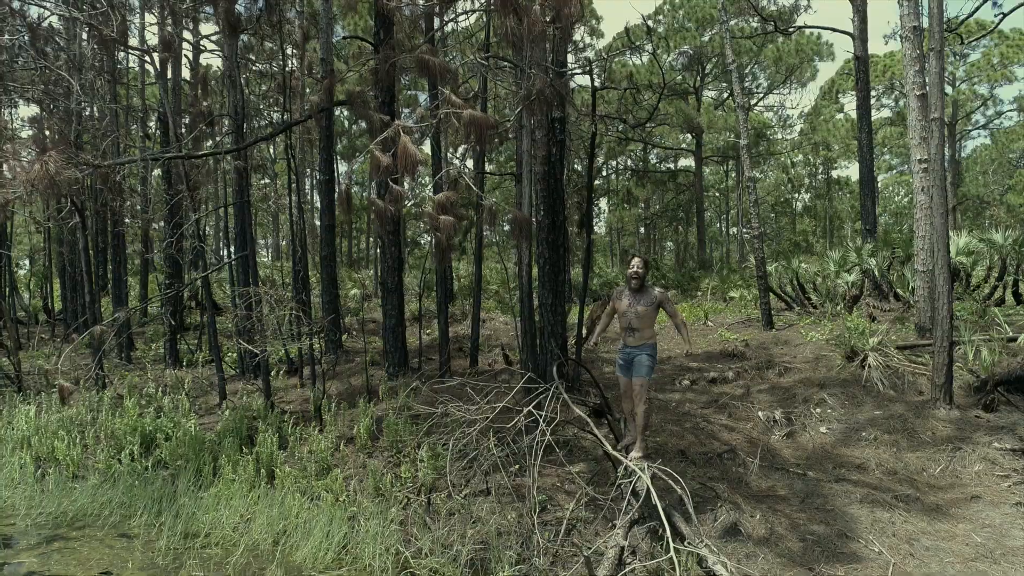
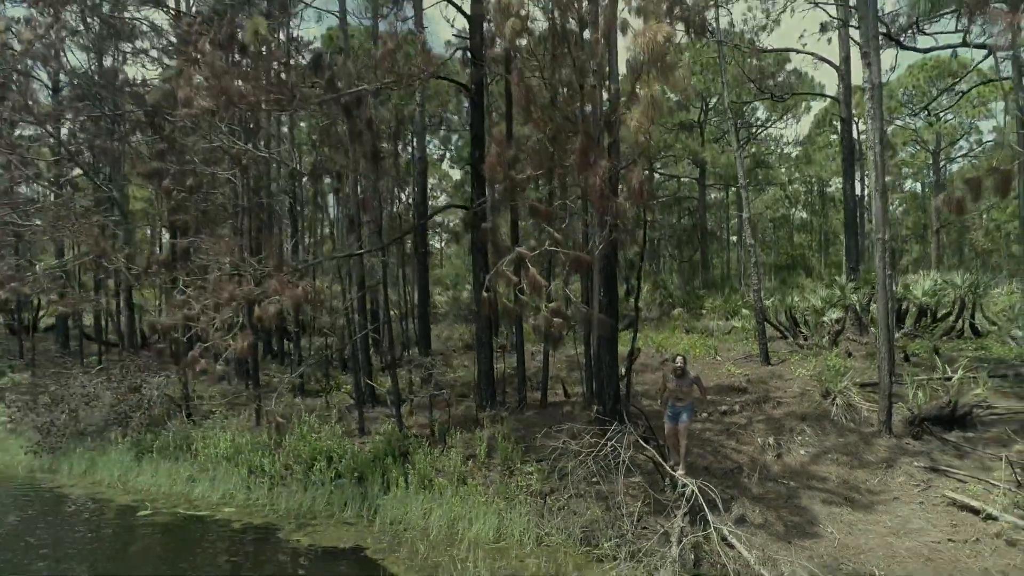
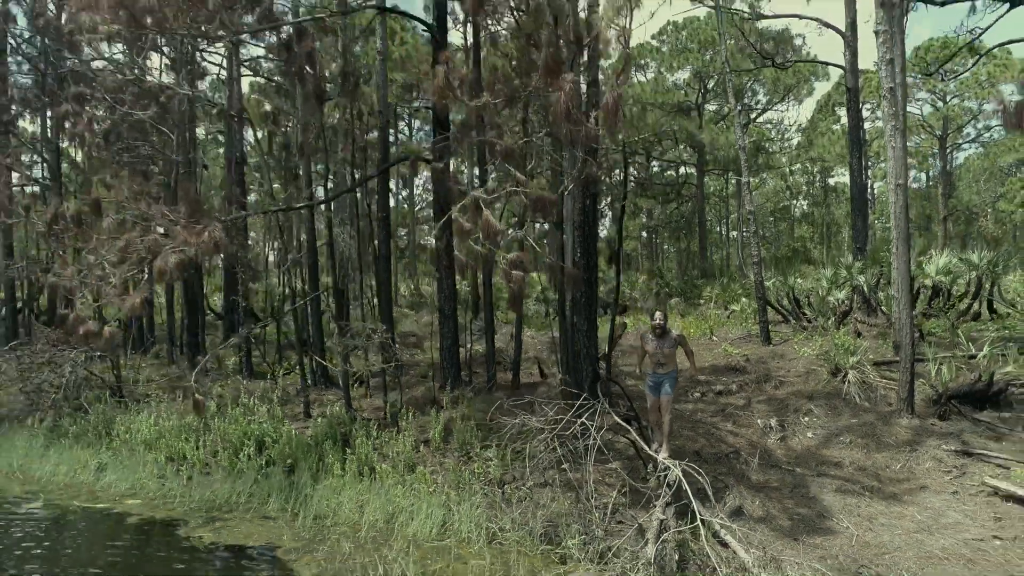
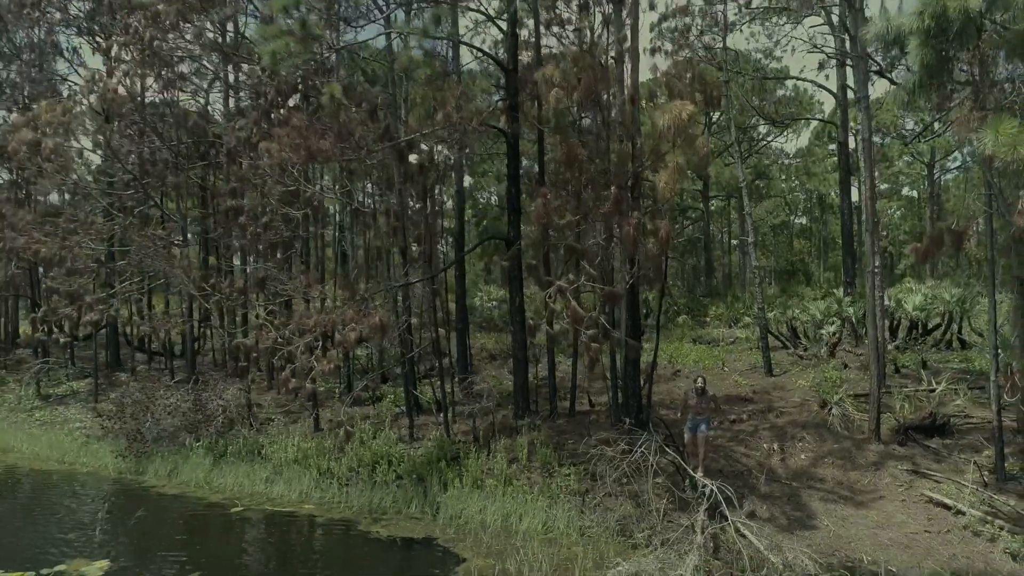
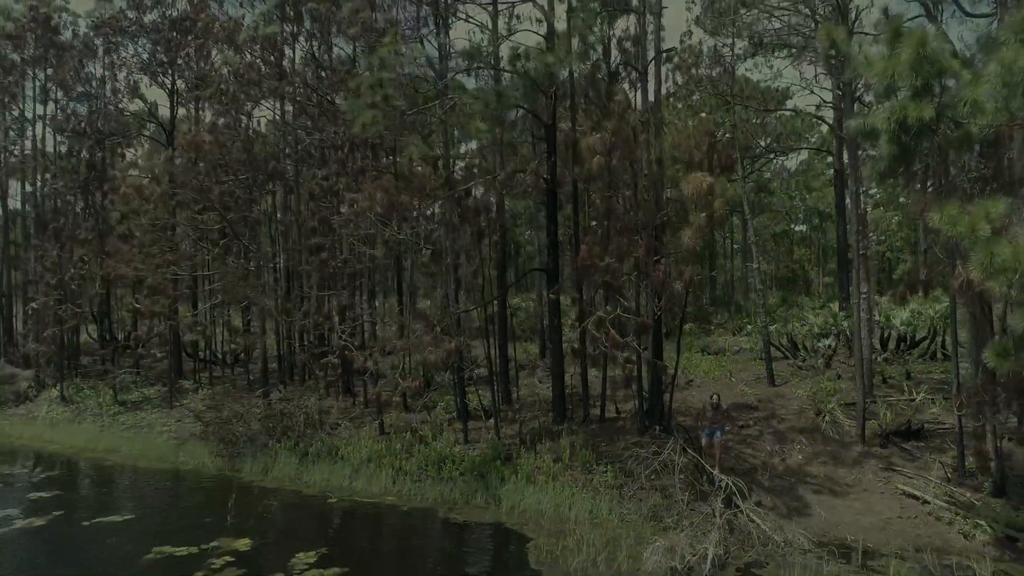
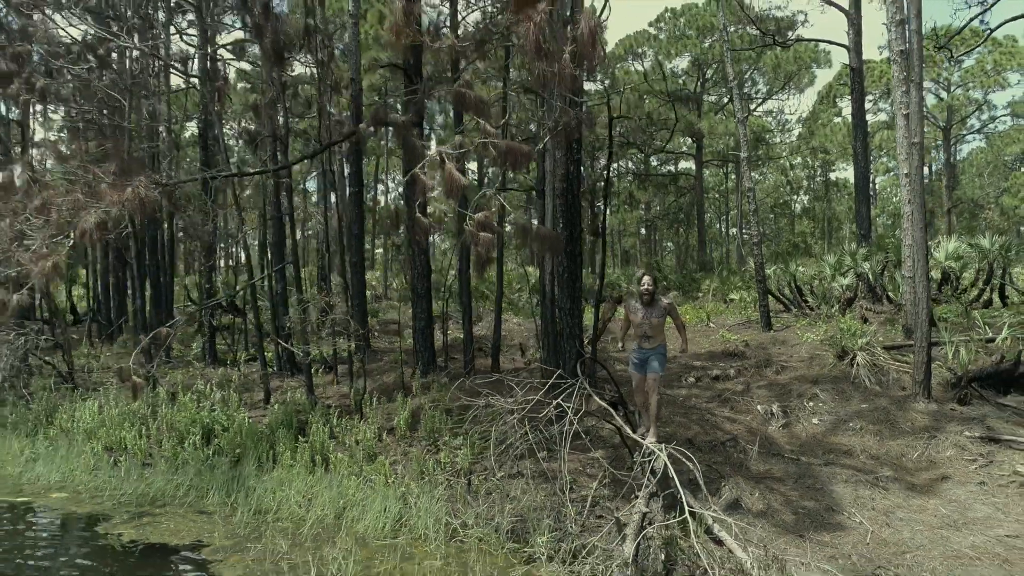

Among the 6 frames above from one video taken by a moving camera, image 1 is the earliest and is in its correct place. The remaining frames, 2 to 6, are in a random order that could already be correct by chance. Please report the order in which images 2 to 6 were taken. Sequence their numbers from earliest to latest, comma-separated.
6, 3, 2, 4, 5
